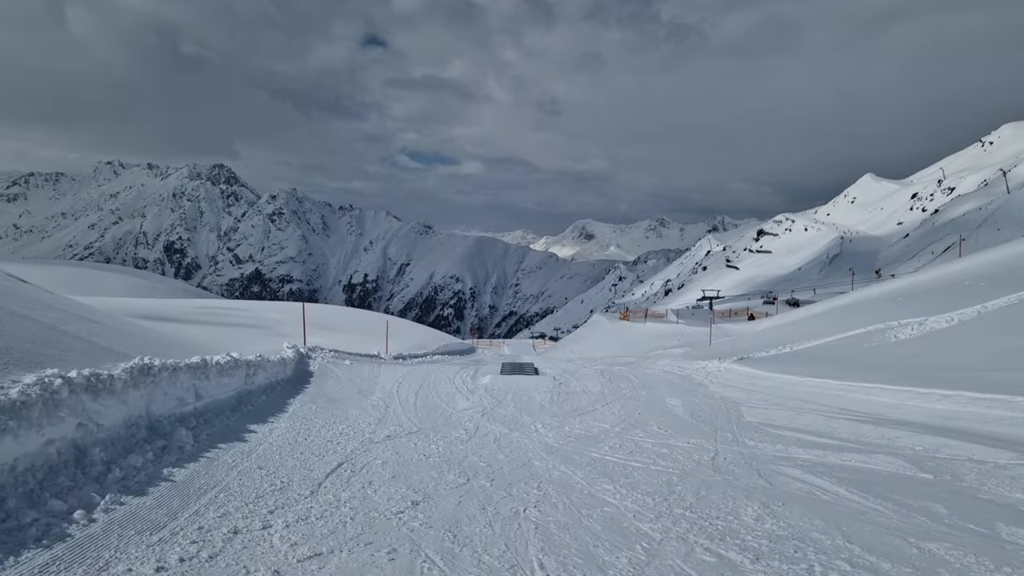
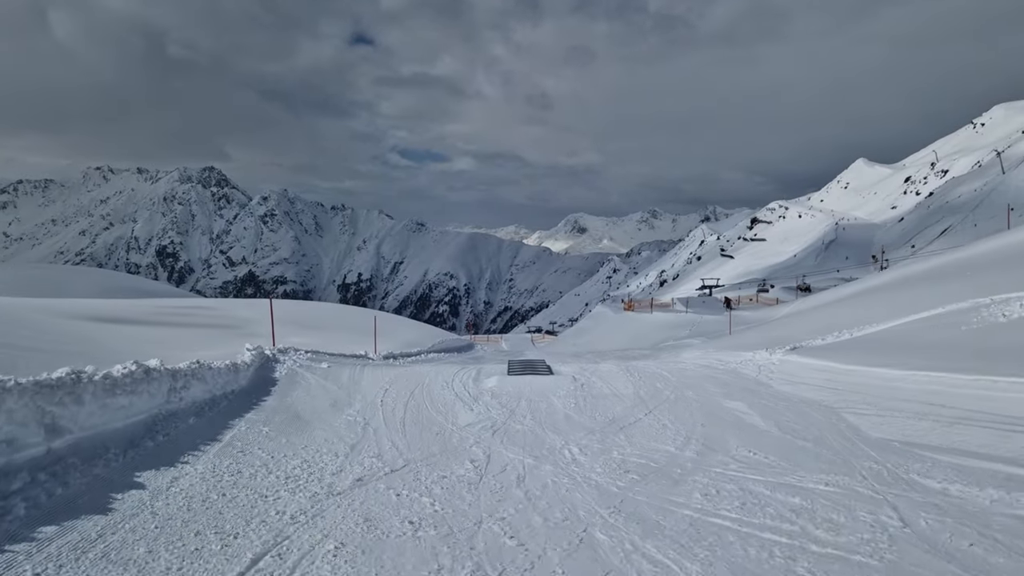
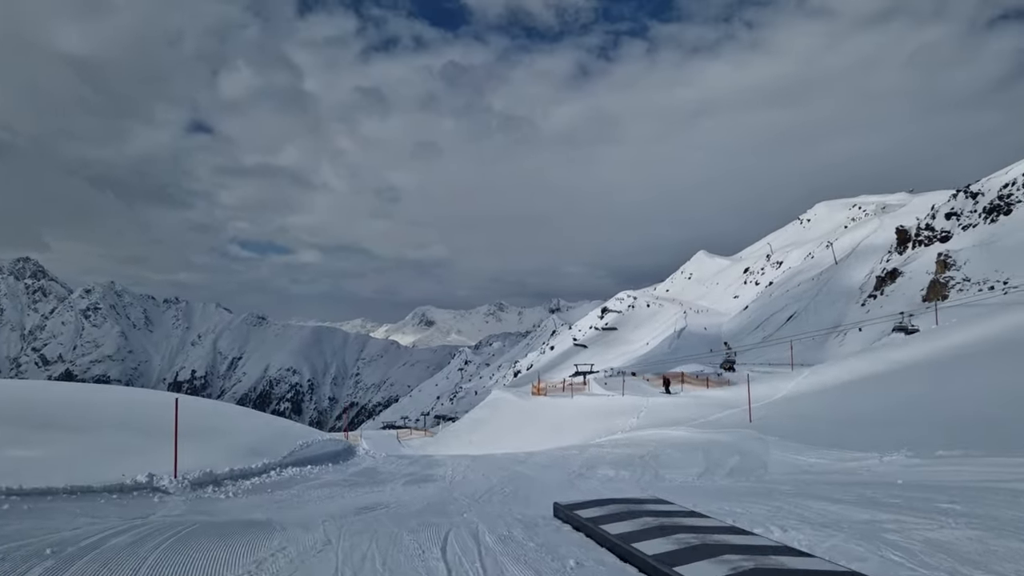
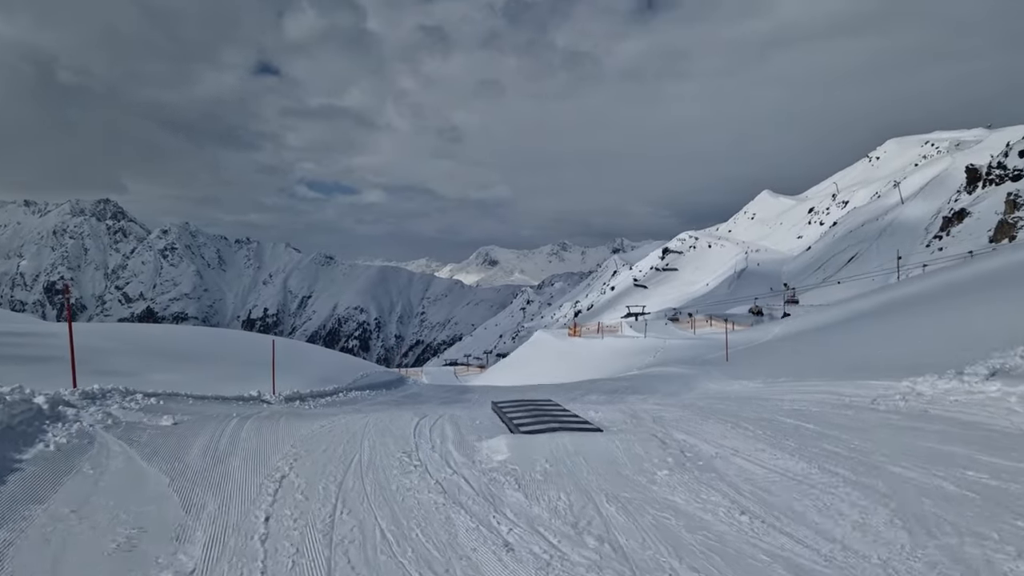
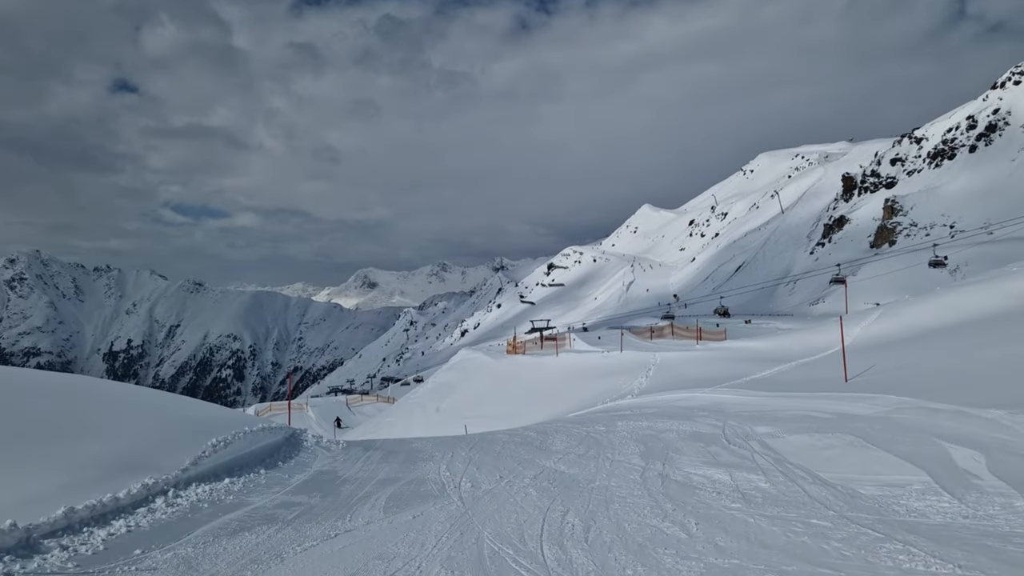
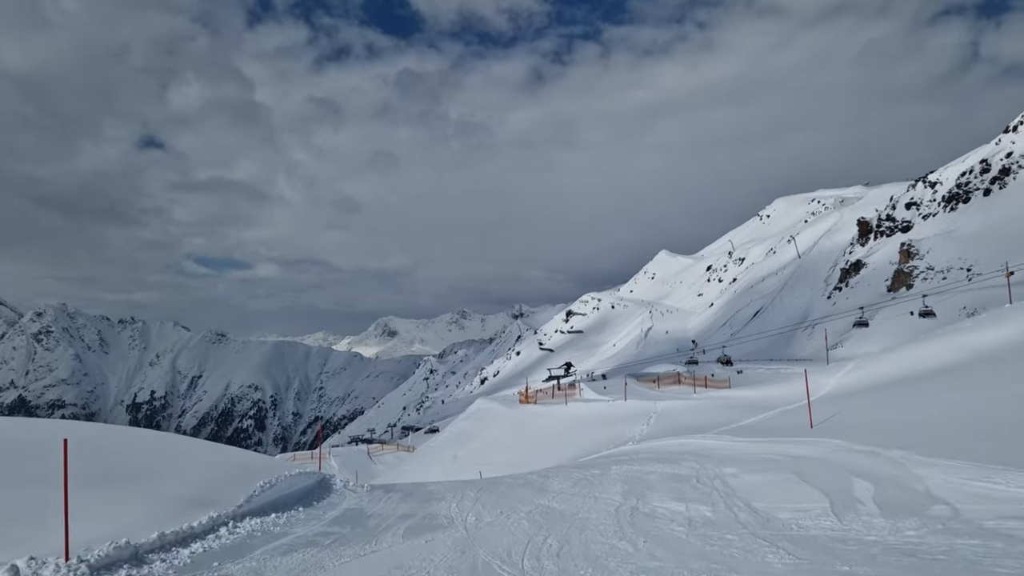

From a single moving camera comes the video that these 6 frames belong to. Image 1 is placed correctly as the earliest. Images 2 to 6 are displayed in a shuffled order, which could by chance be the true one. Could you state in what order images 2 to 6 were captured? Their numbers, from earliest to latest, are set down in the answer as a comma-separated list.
2, 4, 3, 6, 5
